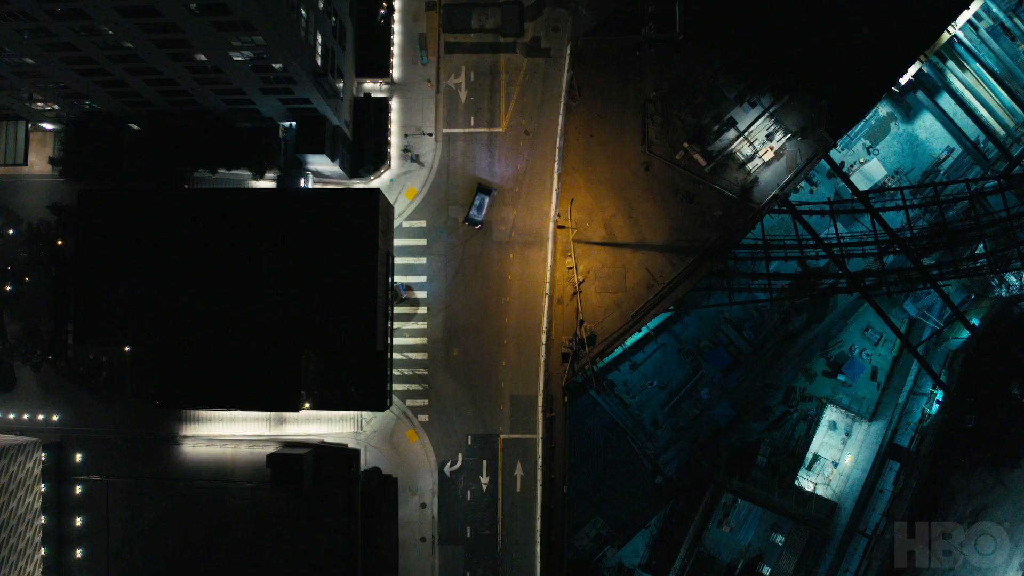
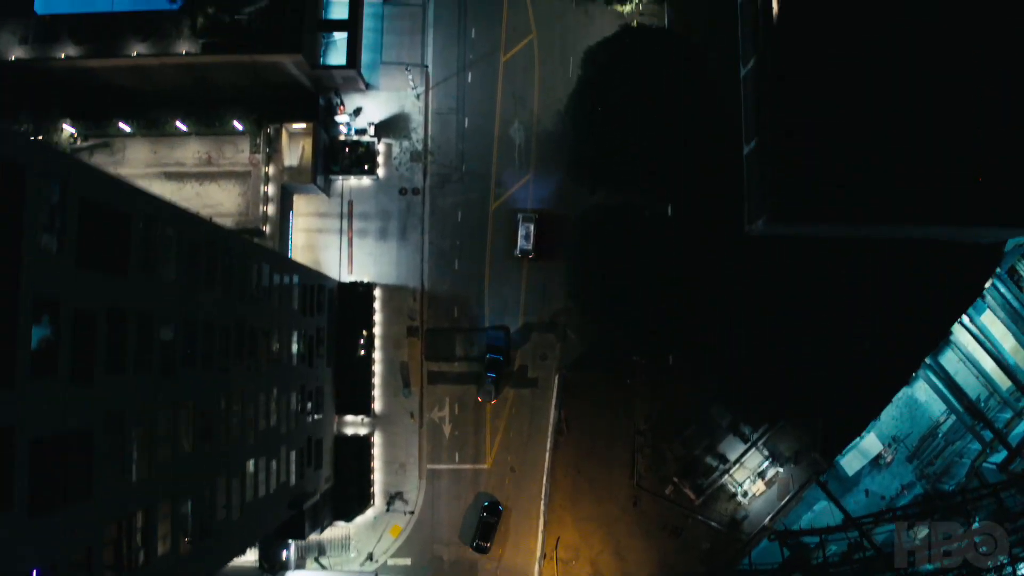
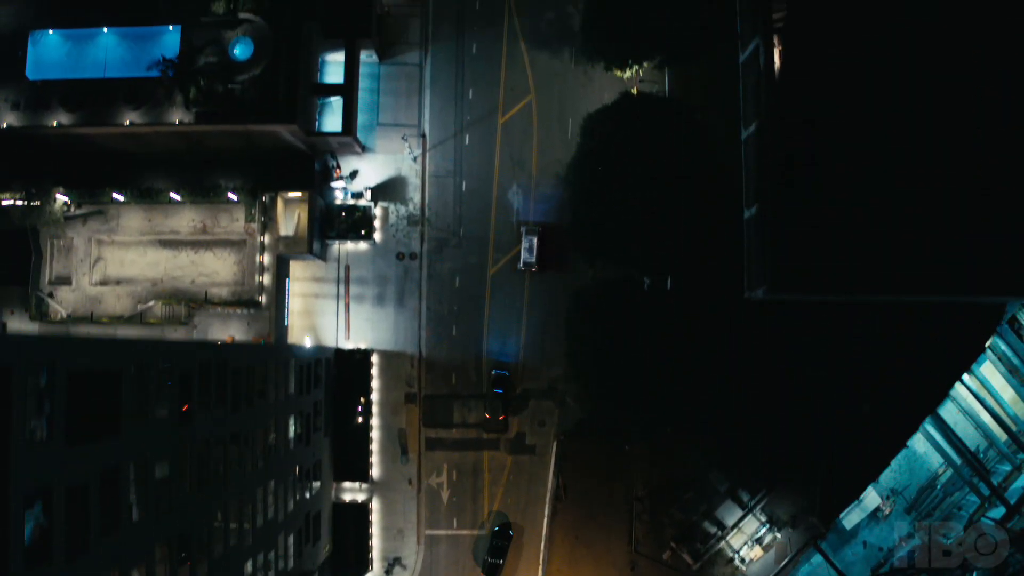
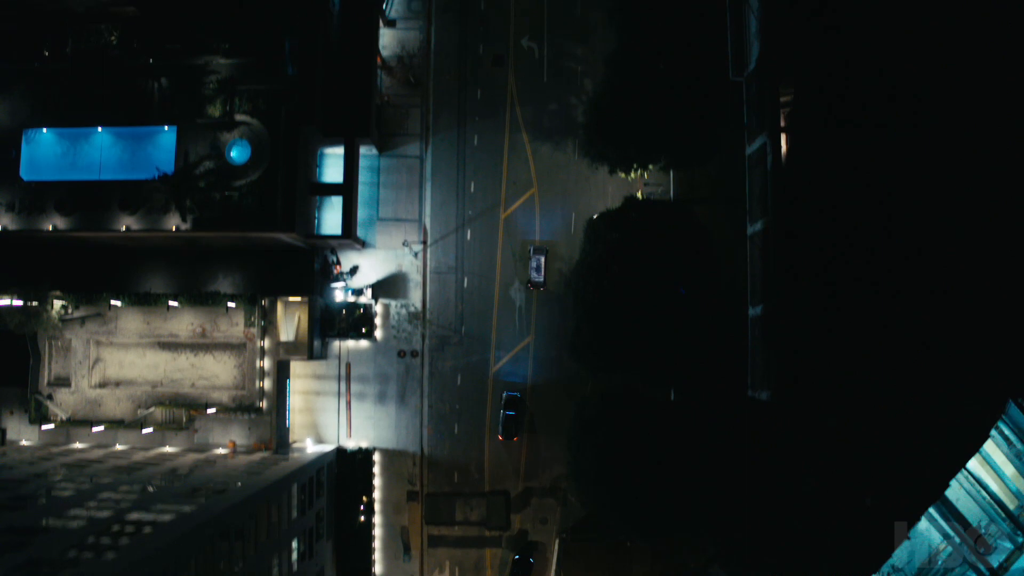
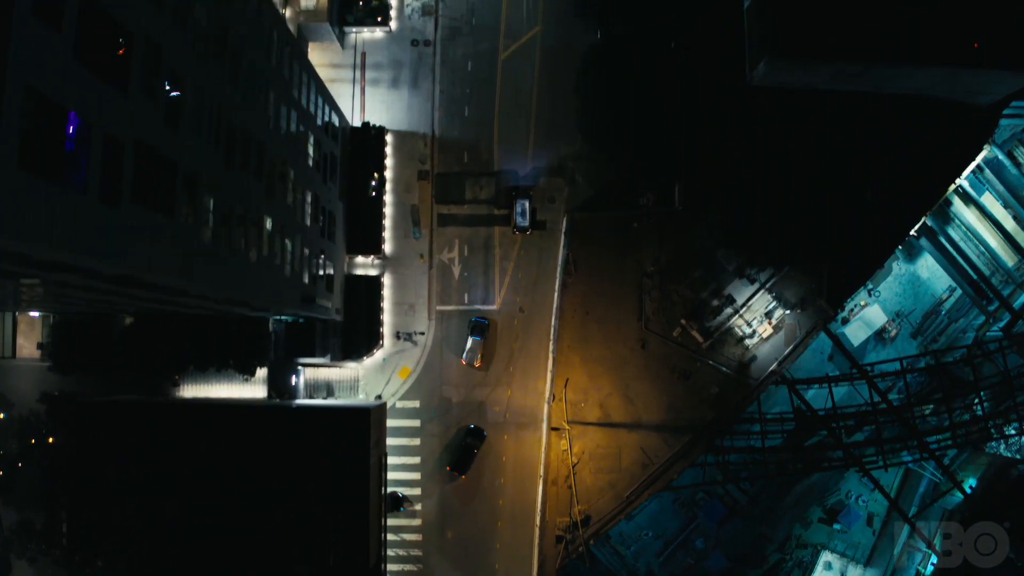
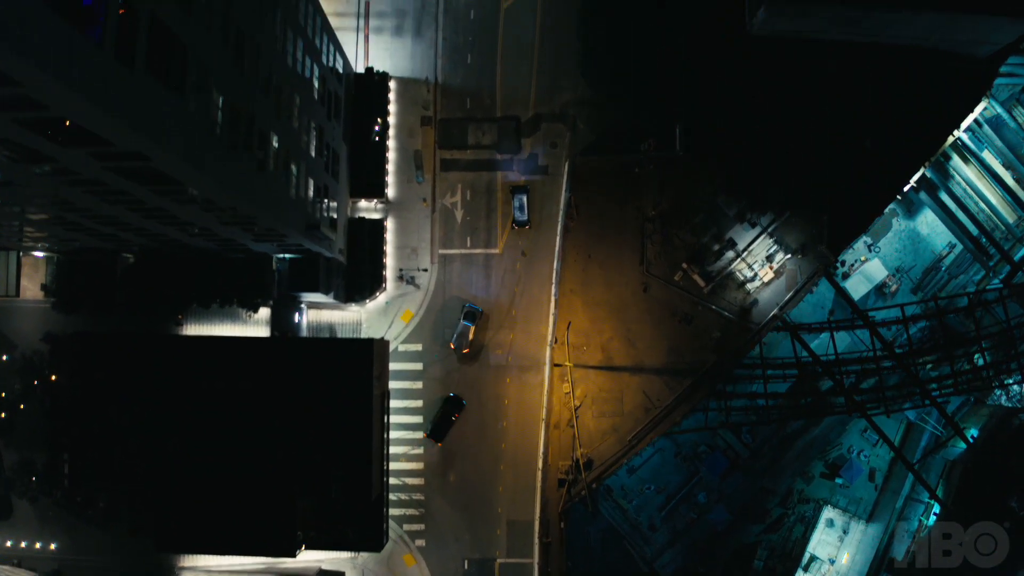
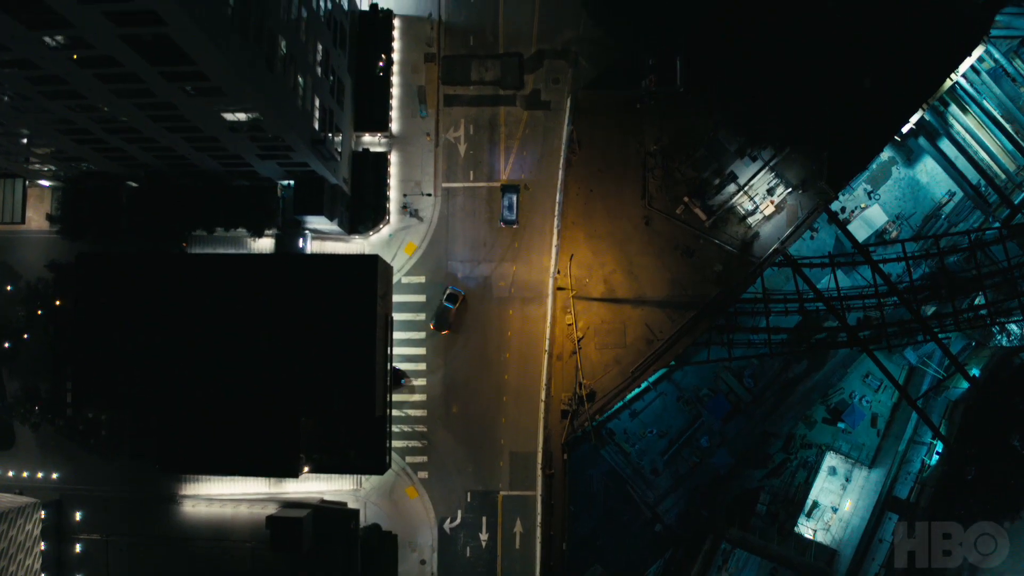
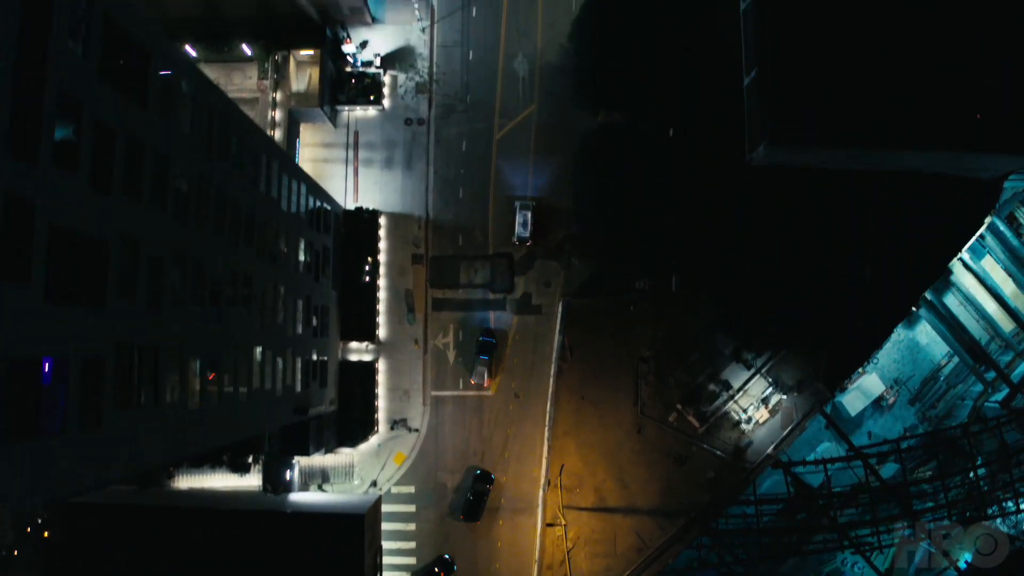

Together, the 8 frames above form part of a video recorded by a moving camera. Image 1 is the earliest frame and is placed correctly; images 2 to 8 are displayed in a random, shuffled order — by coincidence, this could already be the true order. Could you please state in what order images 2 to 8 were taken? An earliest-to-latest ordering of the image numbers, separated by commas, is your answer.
7, 6, 5, 8, 2, 3, 4
